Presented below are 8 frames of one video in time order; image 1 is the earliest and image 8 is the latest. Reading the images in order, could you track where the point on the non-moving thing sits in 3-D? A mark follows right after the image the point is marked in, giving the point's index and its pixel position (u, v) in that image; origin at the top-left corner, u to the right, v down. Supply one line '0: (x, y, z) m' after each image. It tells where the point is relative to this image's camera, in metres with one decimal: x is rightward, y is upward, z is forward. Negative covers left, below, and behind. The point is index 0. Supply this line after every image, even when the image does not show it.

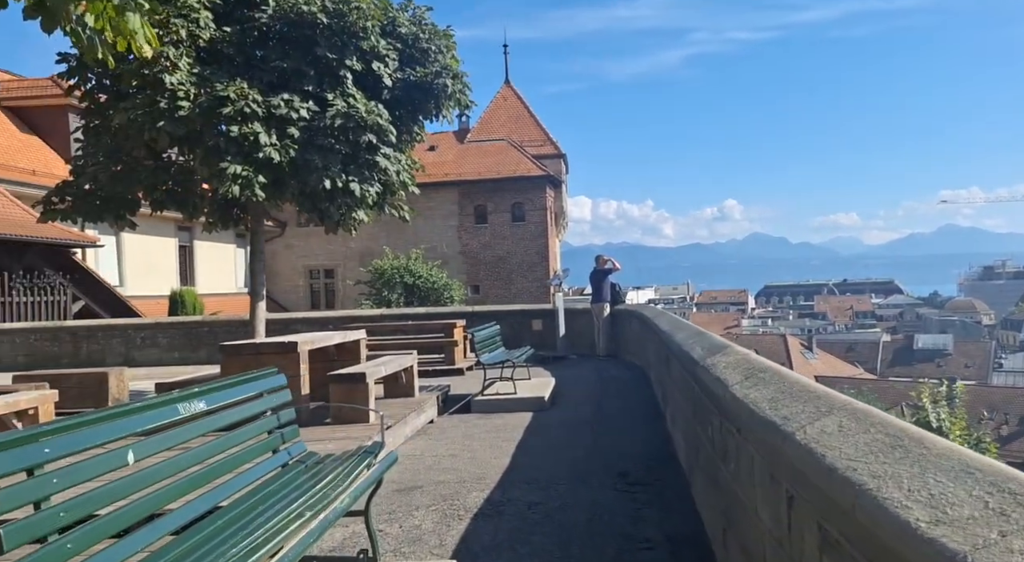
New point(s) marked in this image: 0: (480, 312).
0: (-0.5, -0.5, +15.8) m
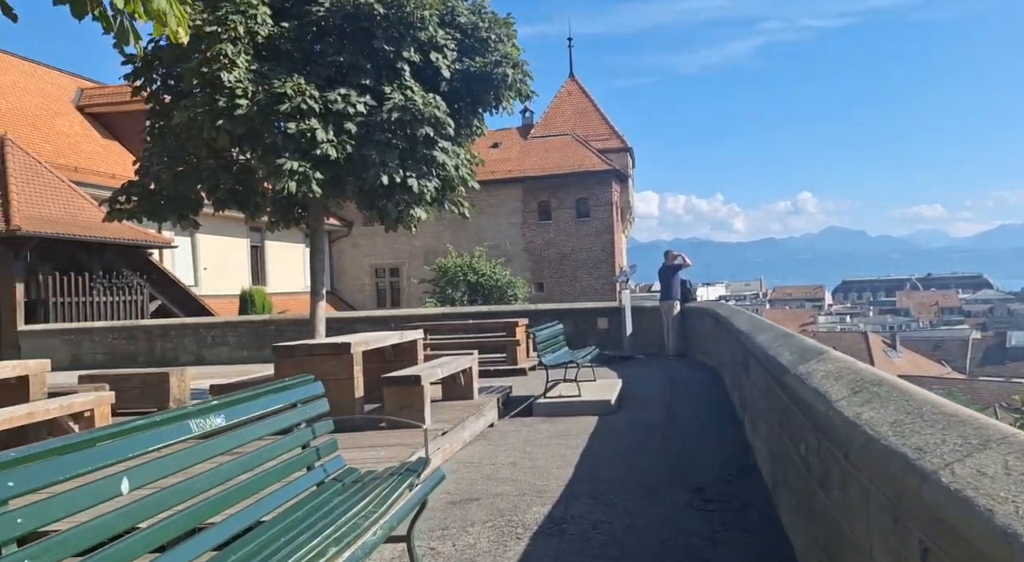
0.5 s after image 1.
0: (+0.6, -0.5, +15.4) m
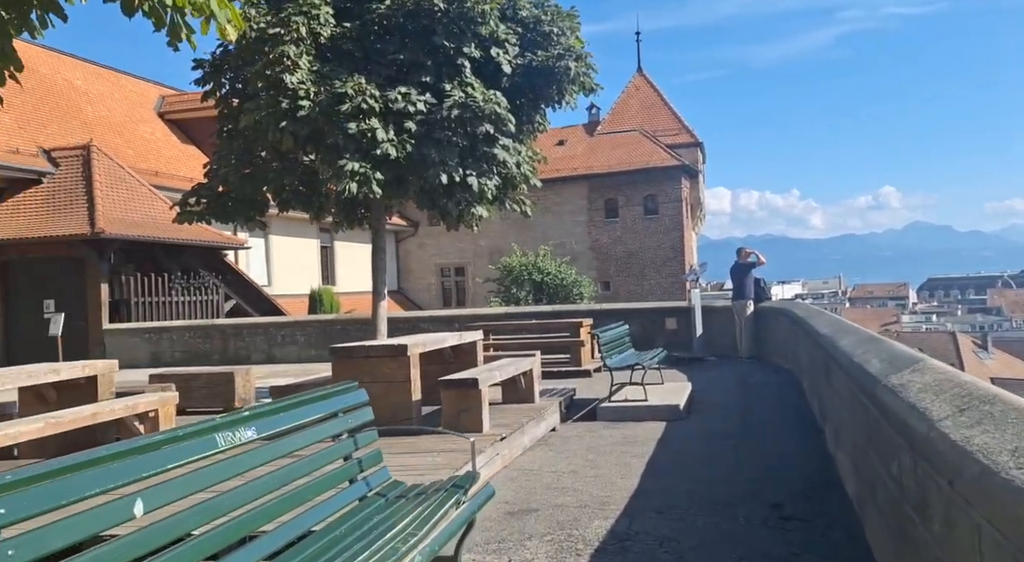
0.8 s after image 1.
0: (+1.6, -0.5, +15.1) m
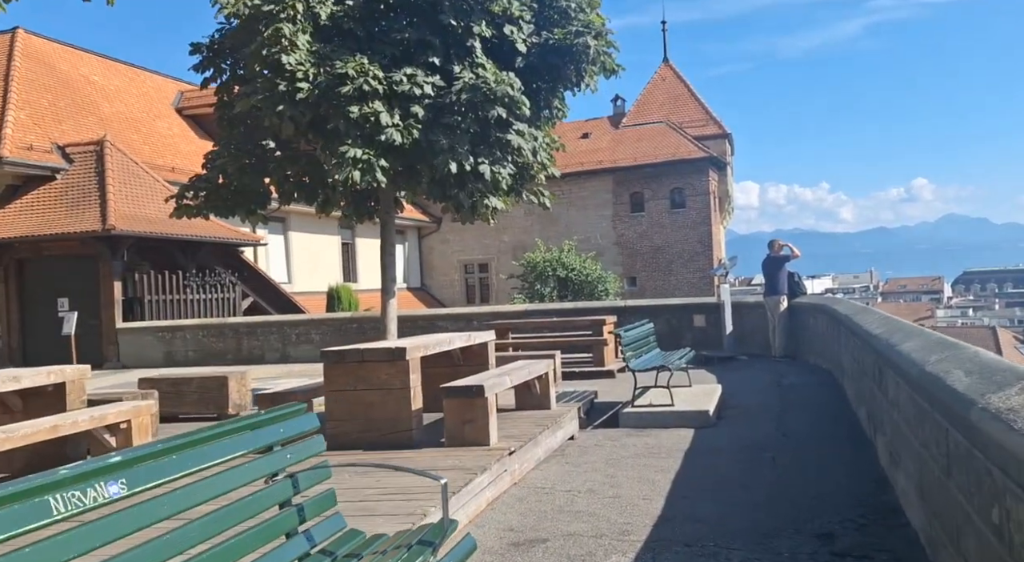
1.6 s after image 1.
0: (+2.0, -0.4, +14.4) m
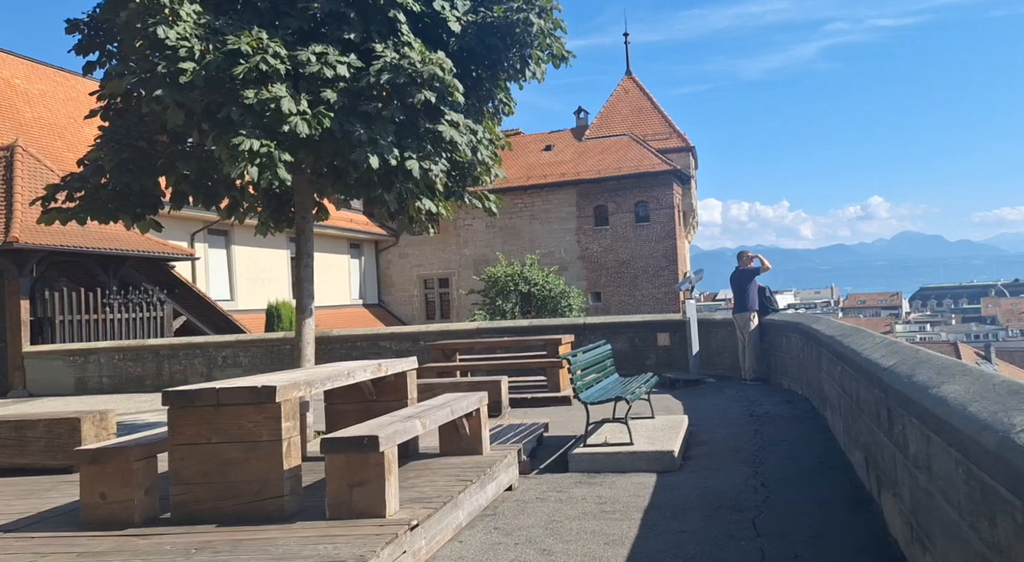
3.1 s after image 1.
0: (+1.2, -0.6, +13.1) m
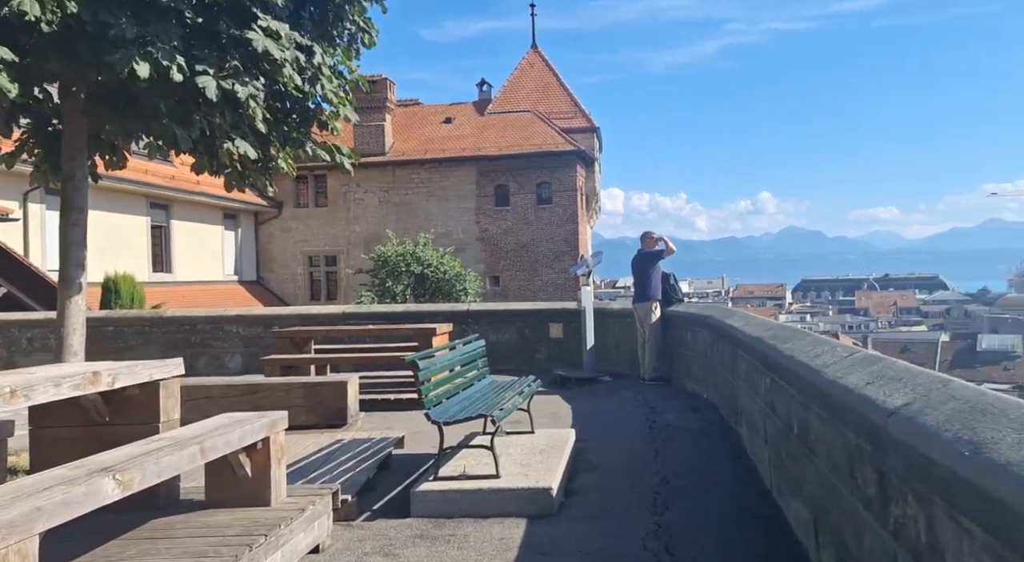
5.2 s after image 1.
0: (-0.4, -0.4, +11.3) m
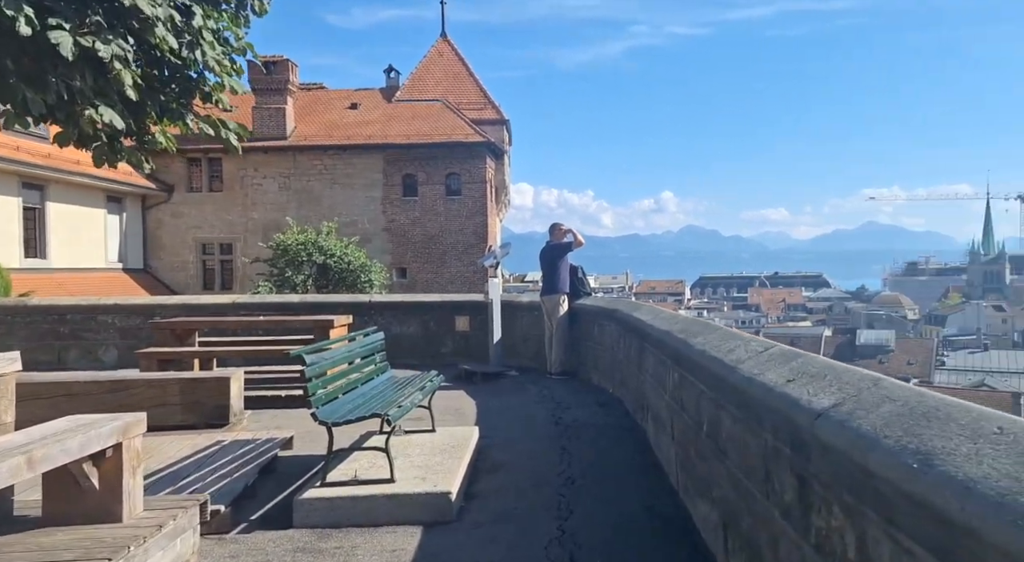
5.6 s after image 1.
0: (-1.6, -0.3, +10.8) m
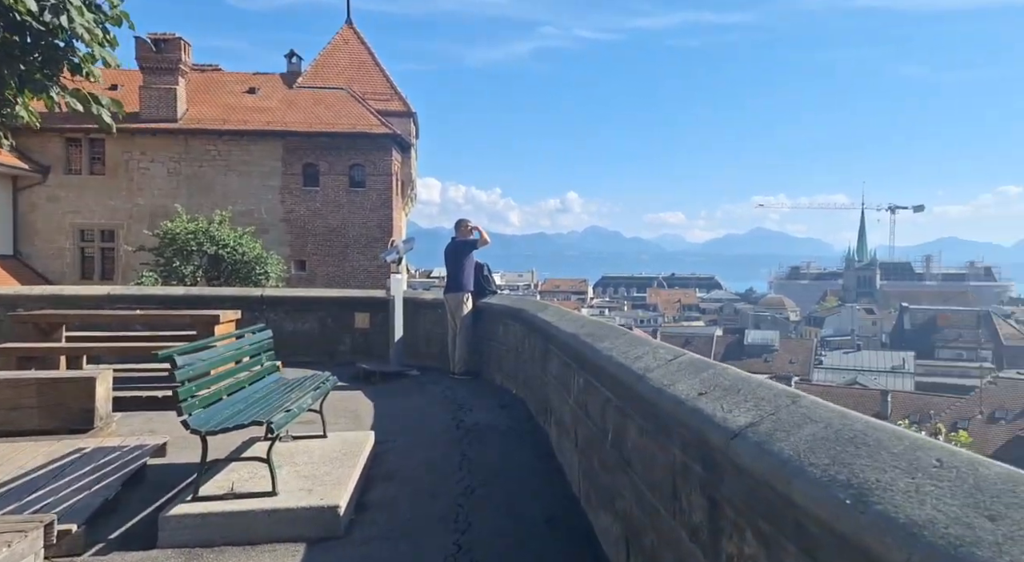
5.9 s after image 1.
0: (-2.7, -0.2, +10.2) m
